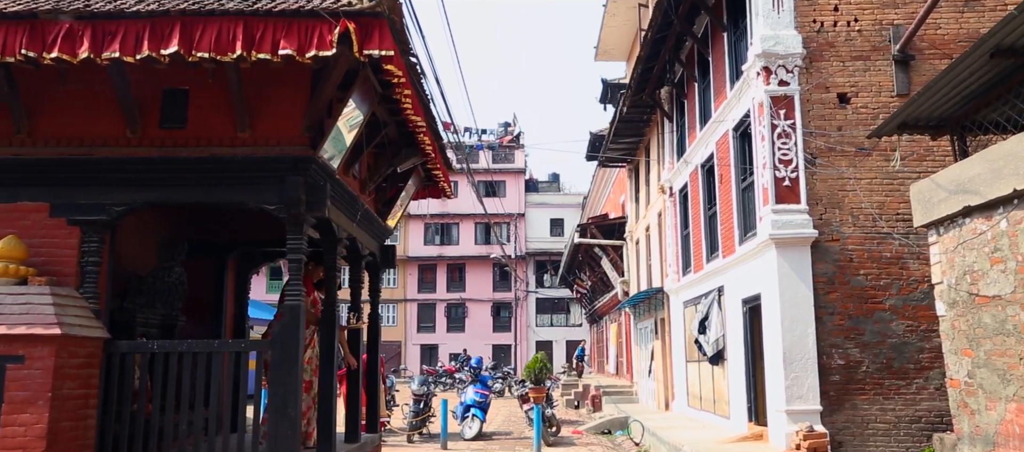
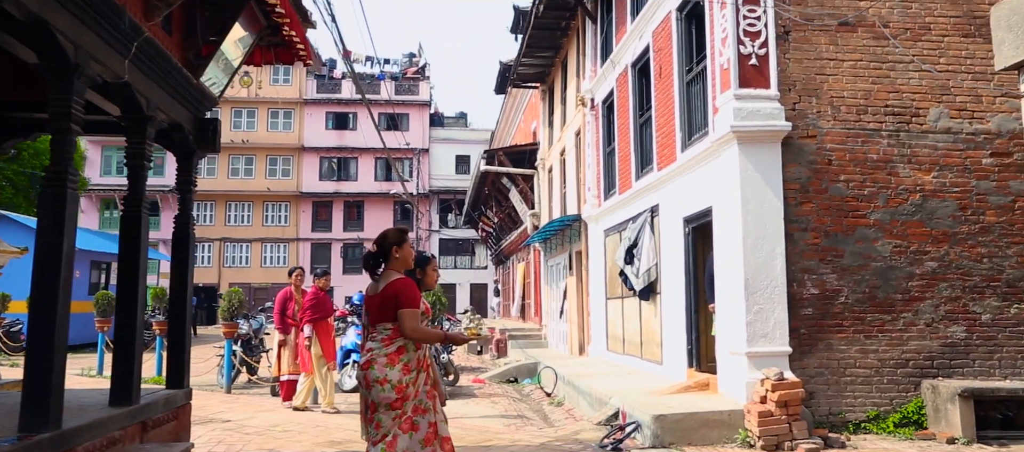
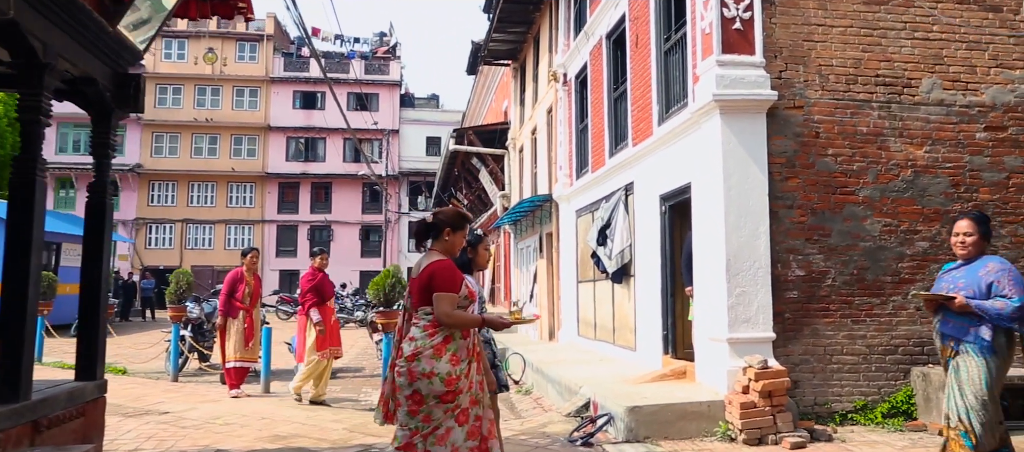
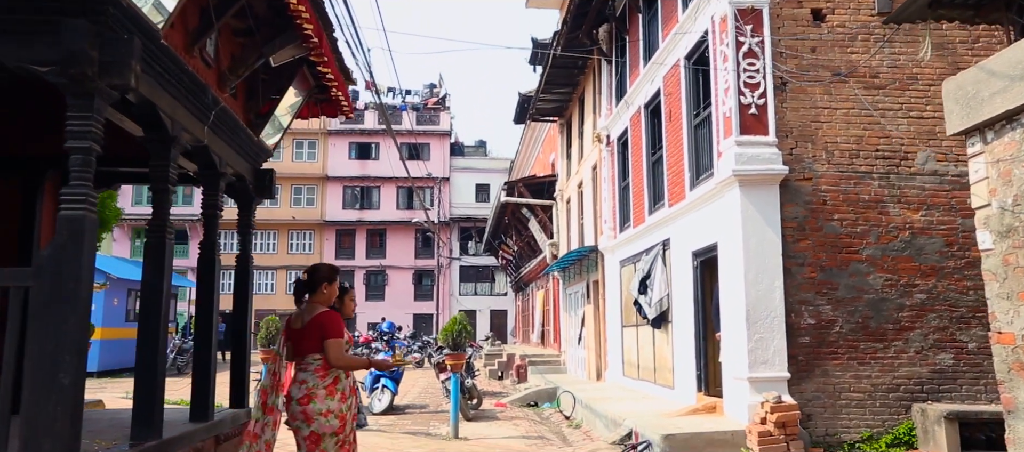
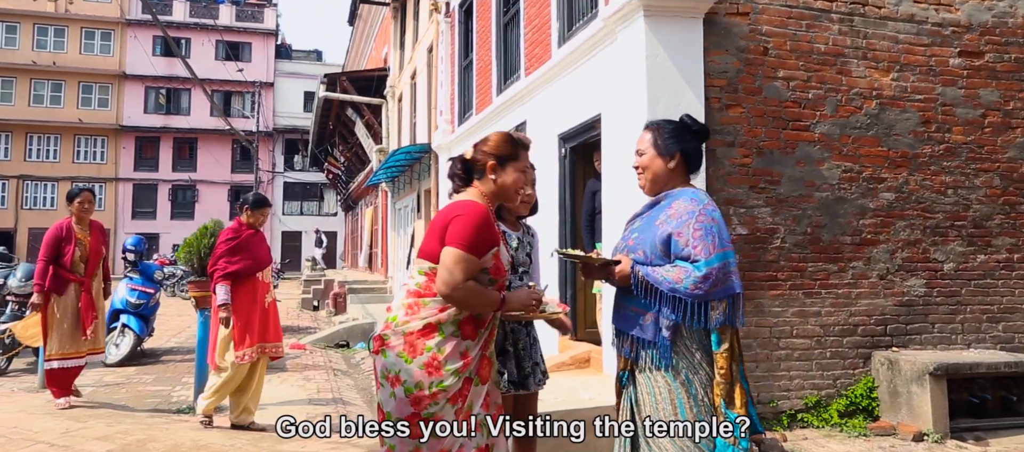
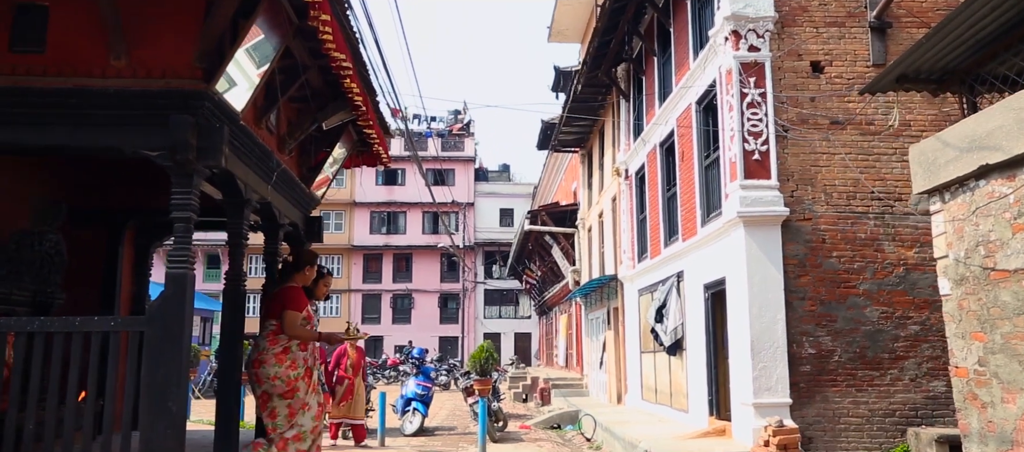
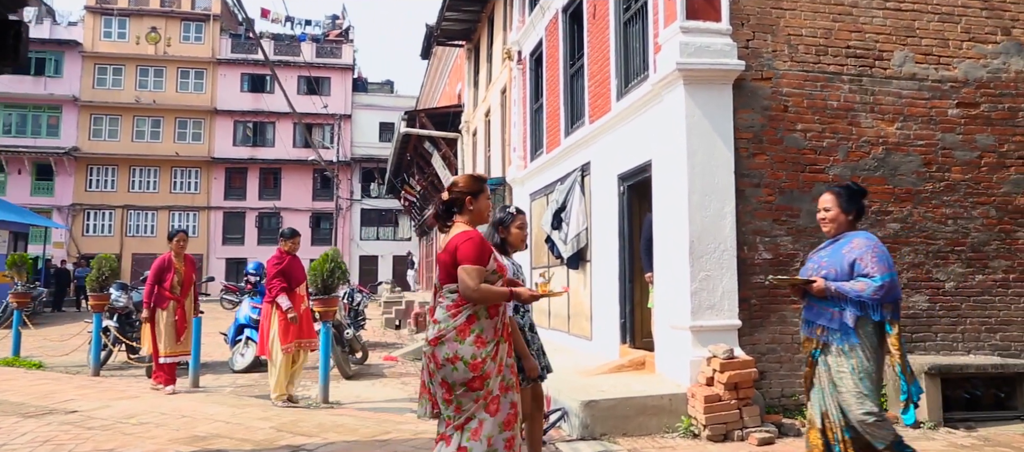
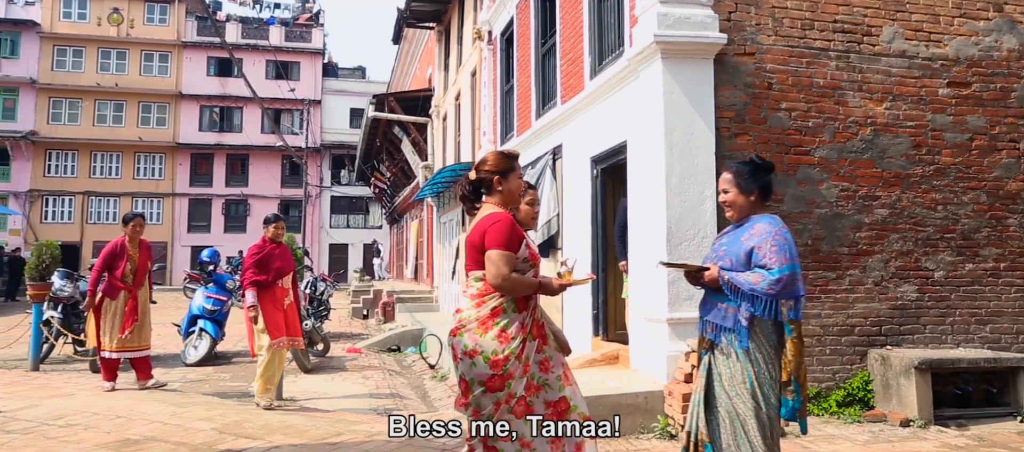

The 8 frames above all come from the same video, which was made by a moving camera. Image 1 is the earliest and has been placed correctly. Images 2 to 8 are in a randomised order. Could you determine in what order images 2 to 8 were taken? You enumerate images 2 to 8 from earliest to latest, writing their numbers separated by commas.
6, 4, 2, 3, 7, 8, 5
